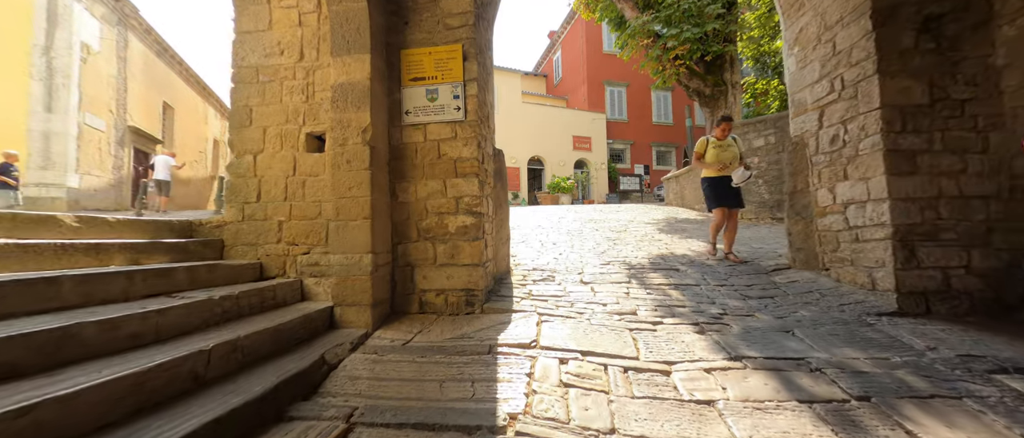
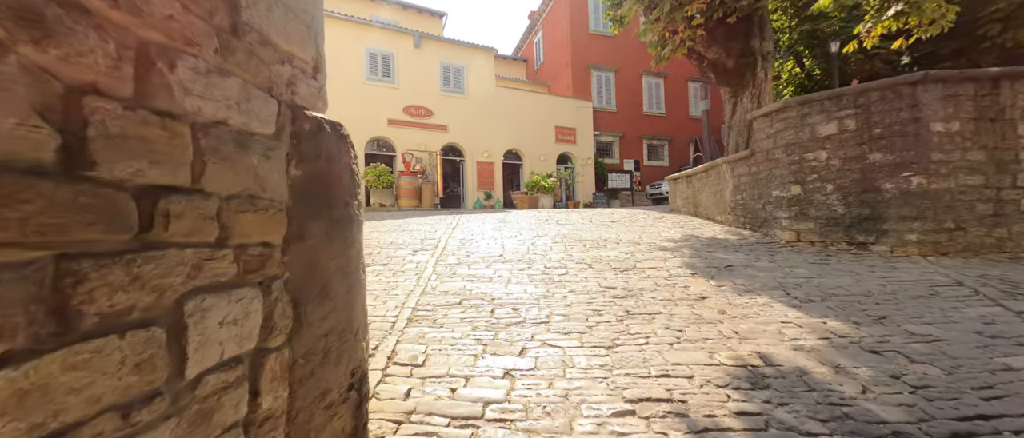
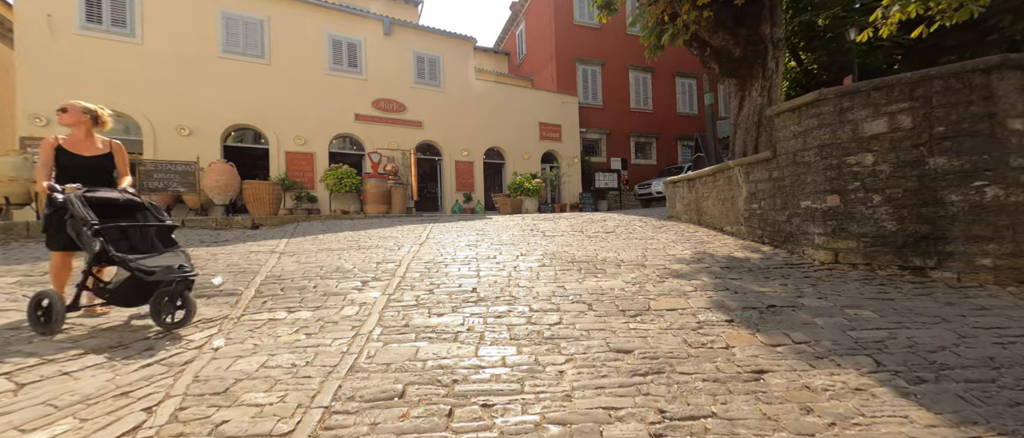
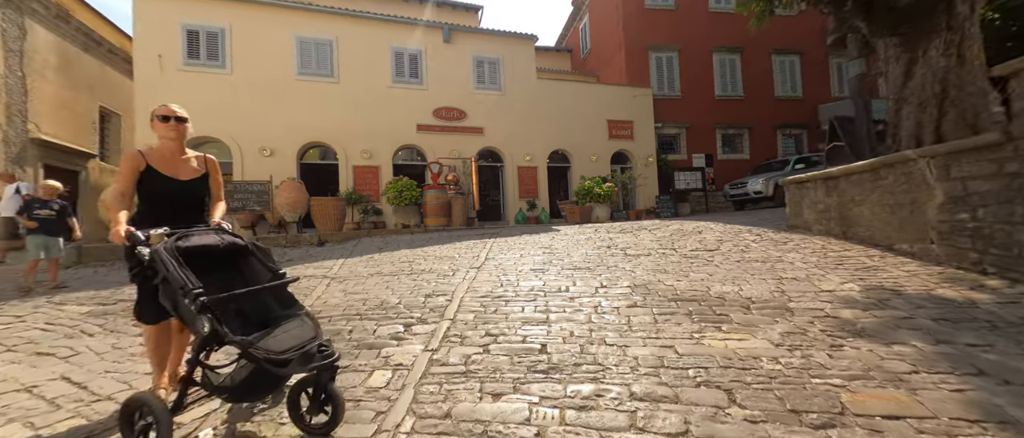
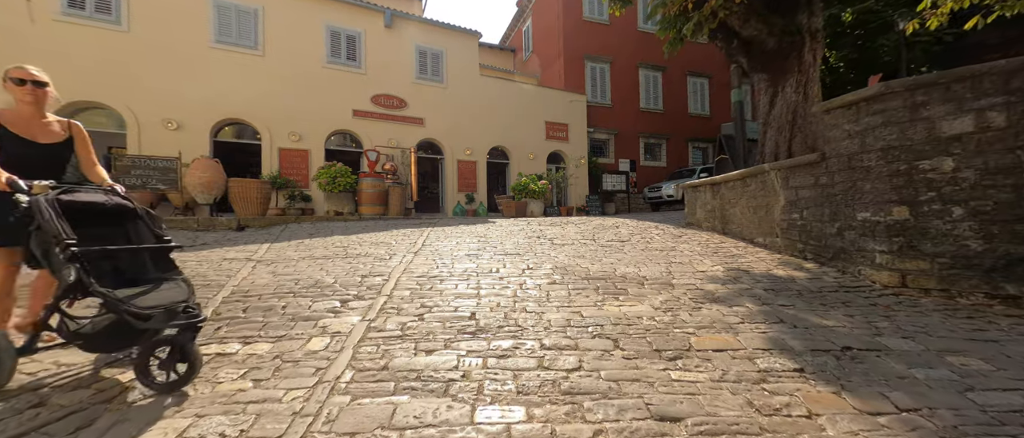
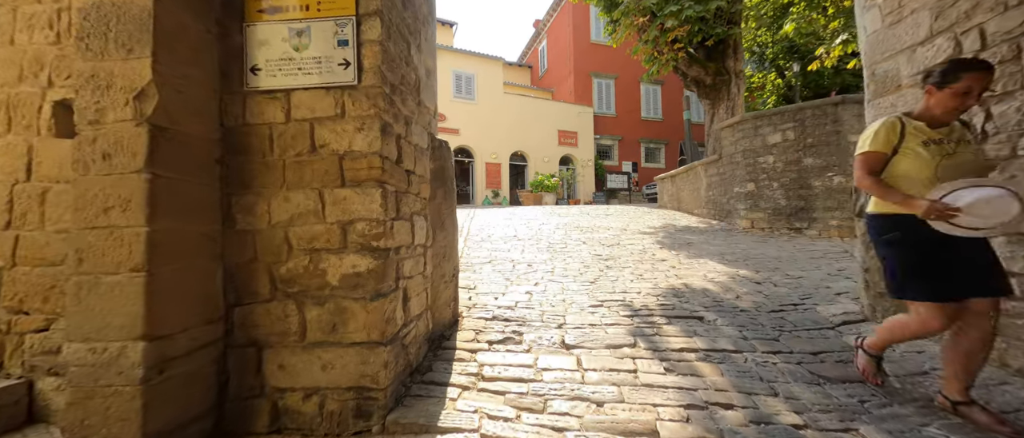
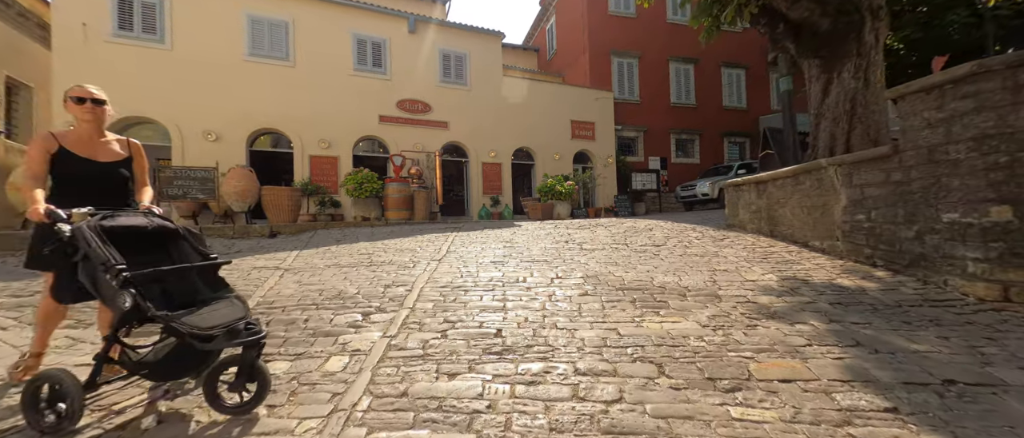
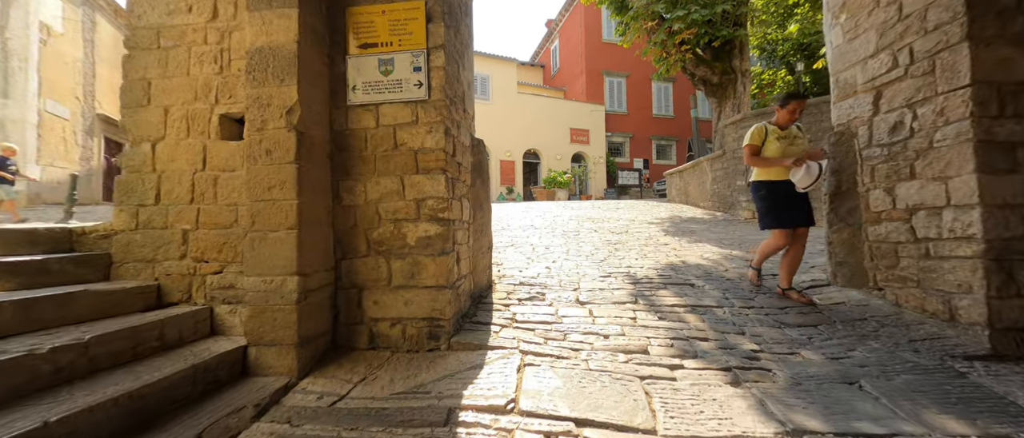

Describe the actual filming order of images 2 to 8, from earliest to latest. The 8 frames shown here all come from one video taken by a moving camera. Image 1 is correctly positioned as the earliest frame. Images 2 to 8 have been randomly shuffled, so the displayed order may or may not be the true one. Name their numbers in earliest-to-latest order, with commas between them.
8, 6, 2, 3, 5, 7, 4
